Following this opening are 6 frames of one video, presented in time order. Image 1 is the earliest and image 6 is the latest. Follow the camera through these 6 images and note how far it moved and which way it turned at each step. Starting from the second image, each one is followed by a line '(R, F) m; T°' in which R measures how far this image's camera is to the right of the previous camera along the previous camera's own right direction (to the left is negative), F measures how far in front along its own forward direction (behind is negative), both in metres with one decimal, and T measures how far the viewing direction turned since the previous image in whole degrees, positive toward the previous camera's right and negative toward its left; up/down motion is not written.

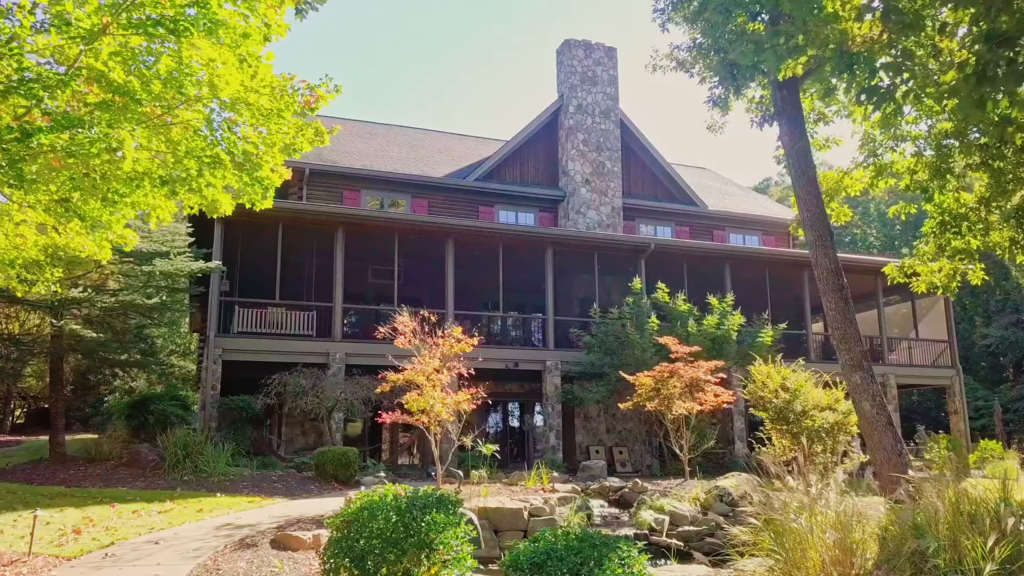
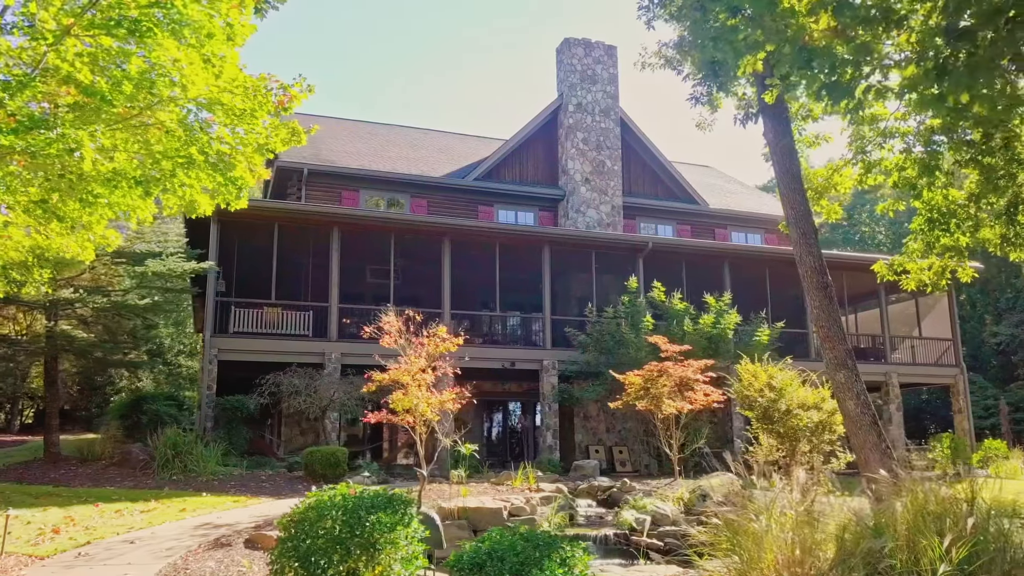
(+0.3, 0.0) m; -1°
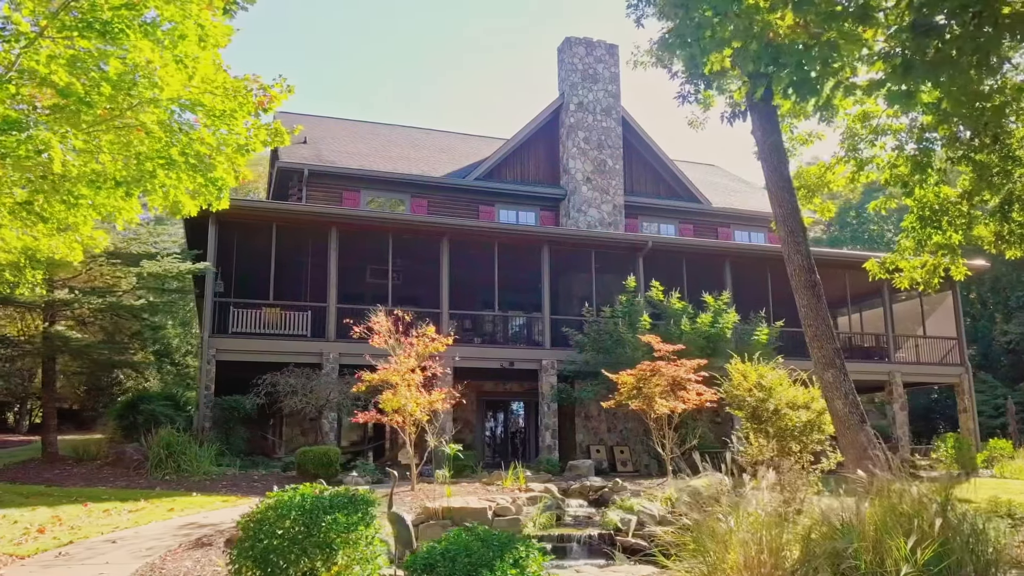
(+0.3, 0.0) m; -1°
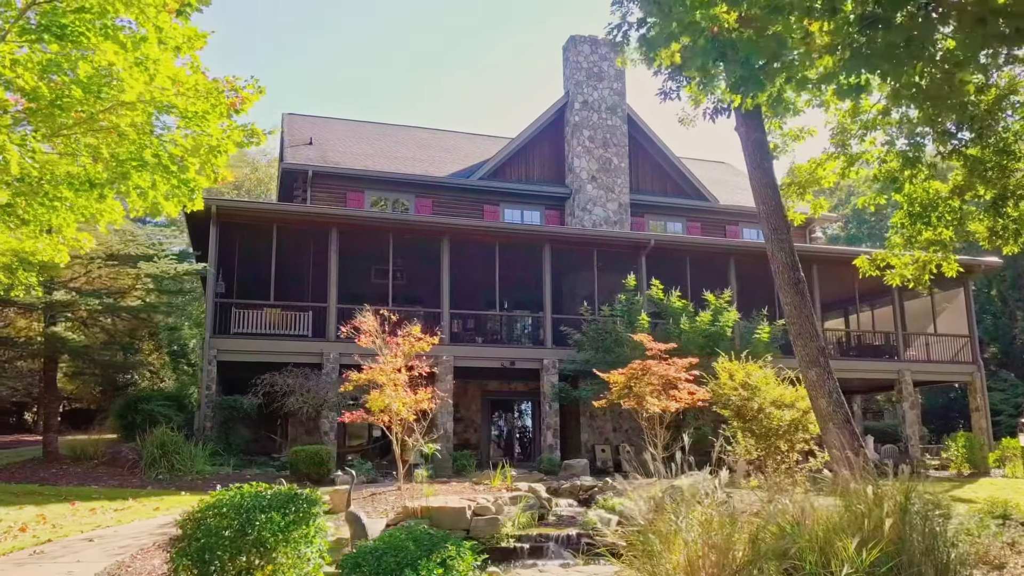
(+0.5, 0.0) m; -1°
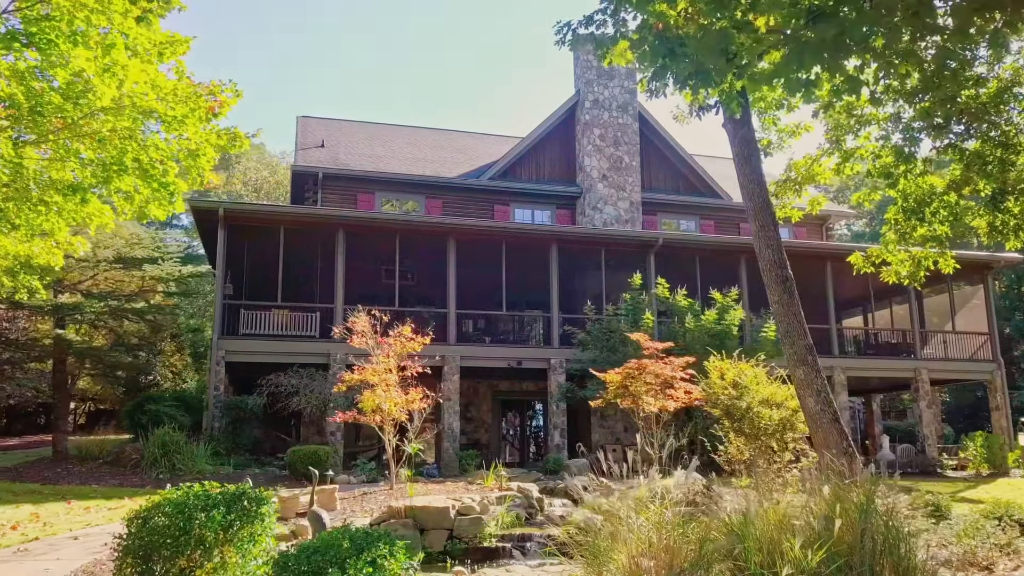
(+0.5, 0.0) m; -2°
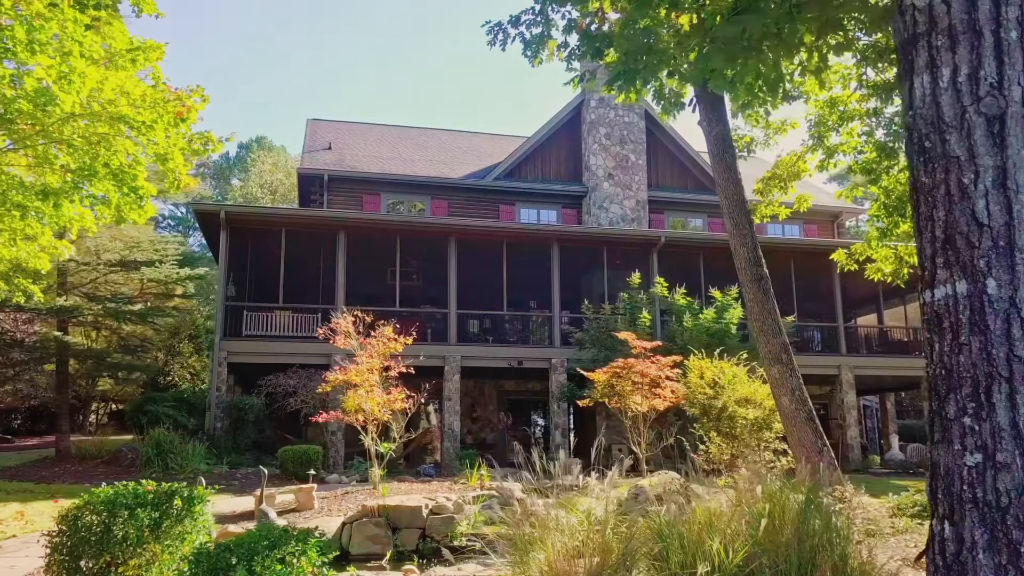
(+0.6, 0.0) m; -2°
